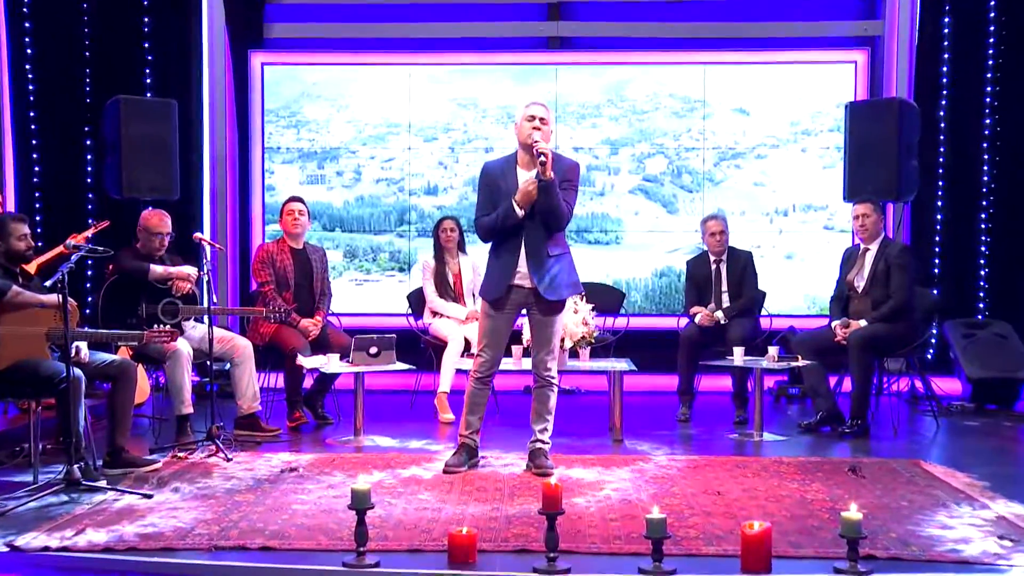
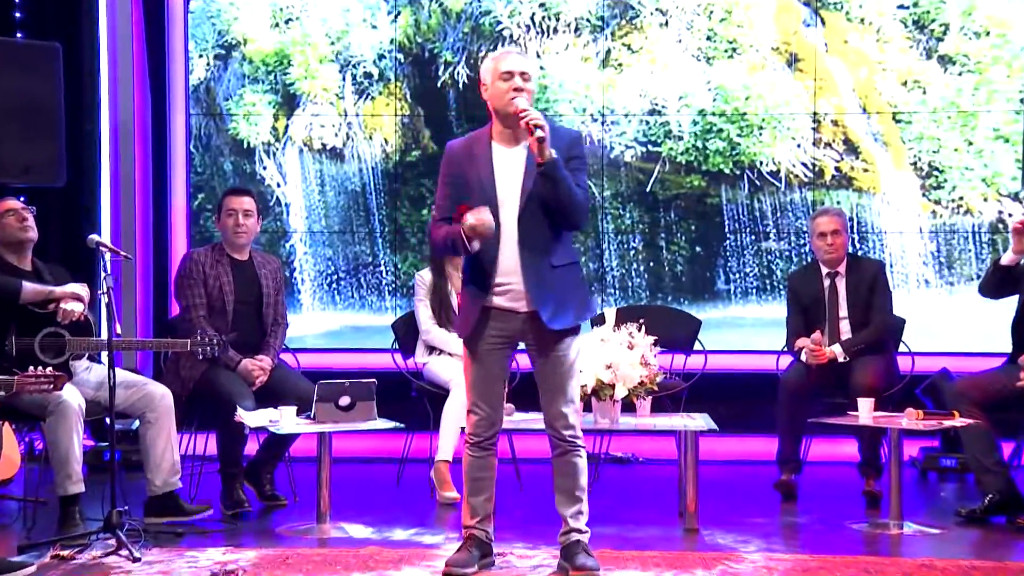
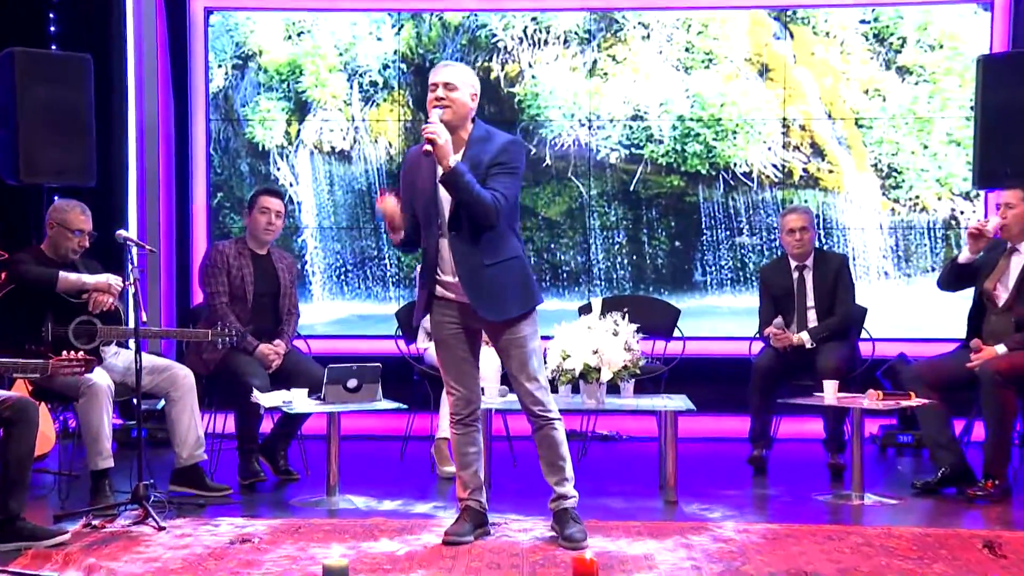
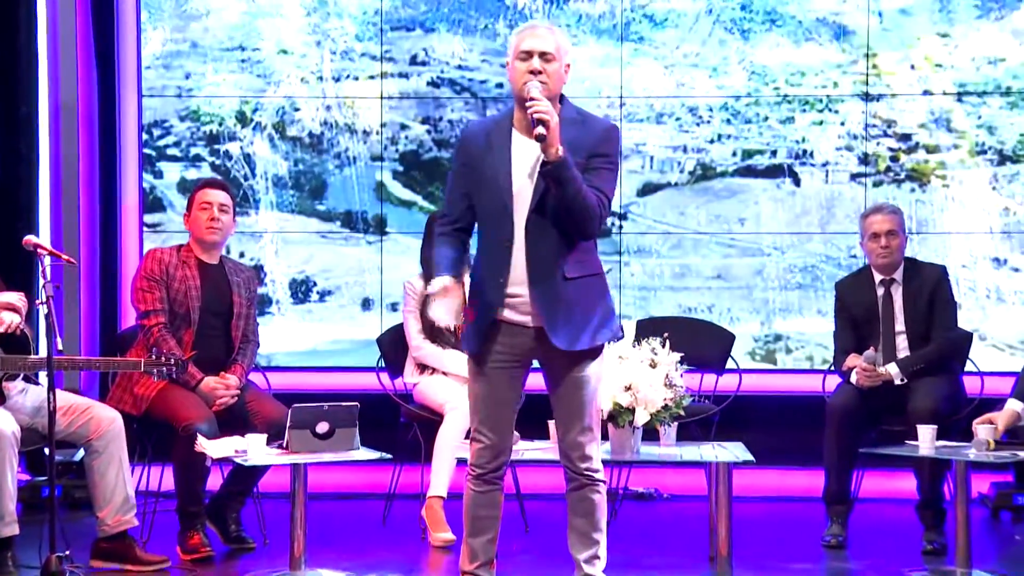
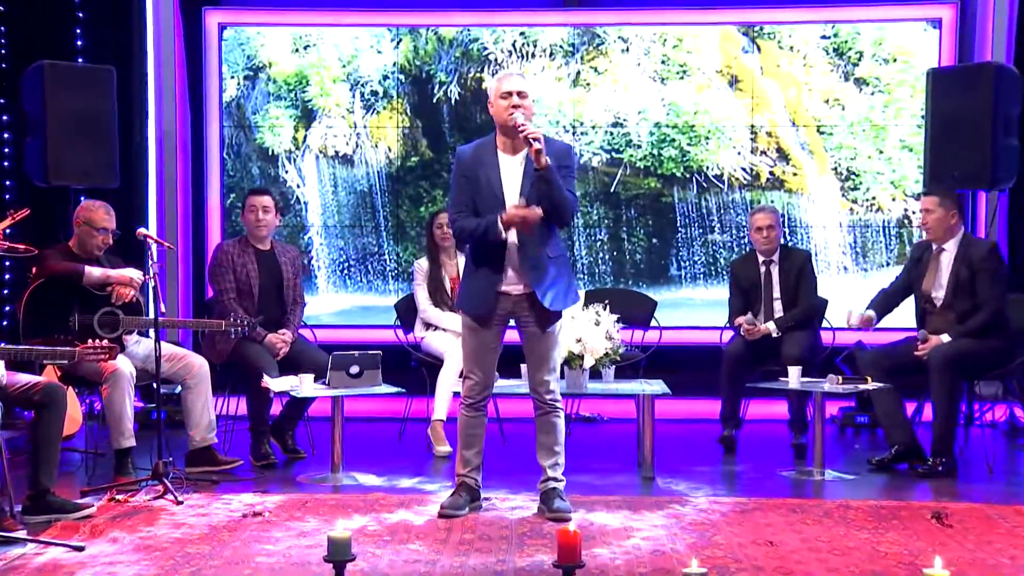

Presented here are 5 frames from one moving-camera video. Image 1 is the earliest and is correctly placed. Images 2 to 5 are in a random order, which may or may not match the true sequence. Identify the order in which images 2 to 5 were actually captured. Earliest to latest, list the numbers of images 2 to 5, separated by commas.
5, 3, 2, 4
